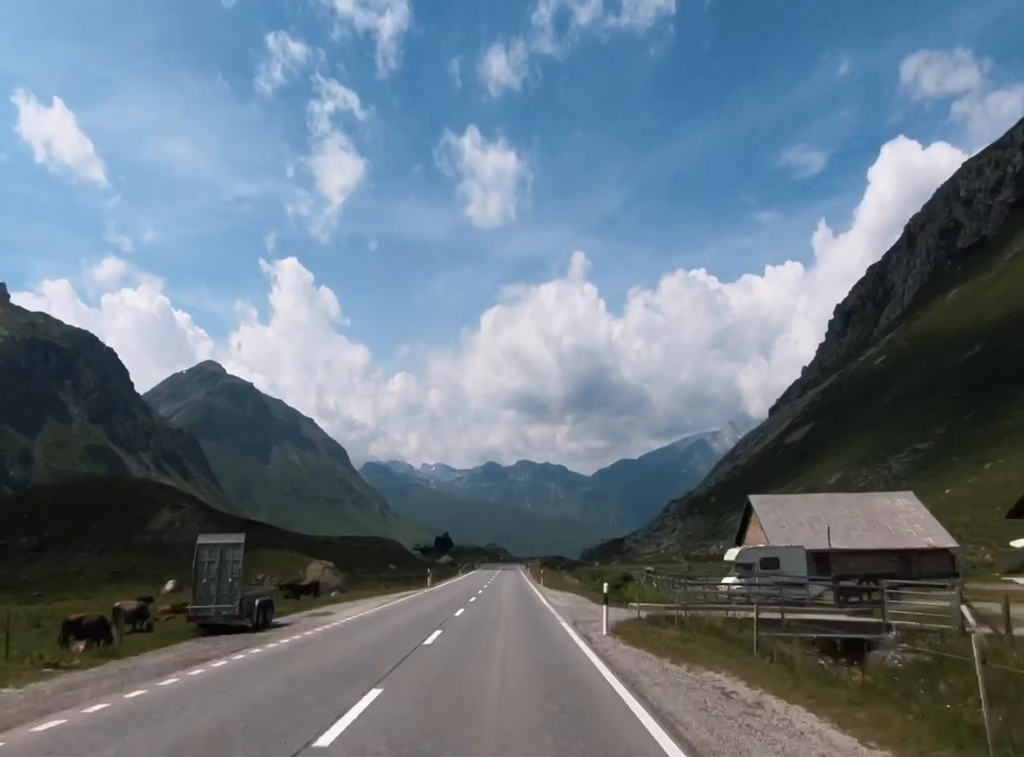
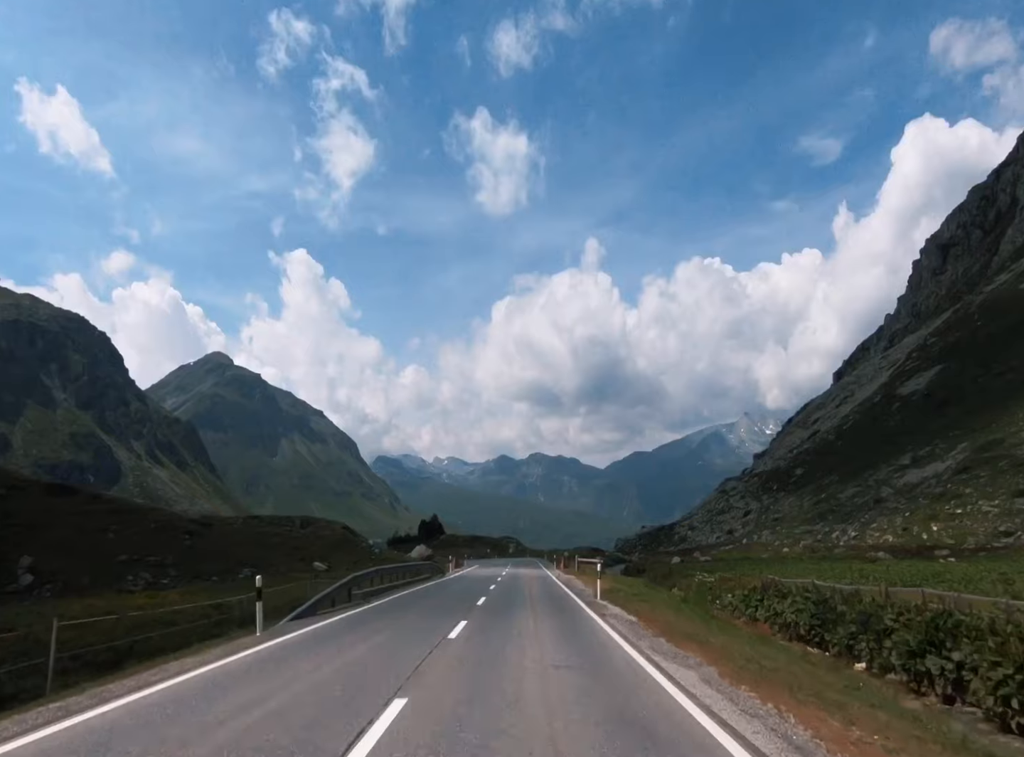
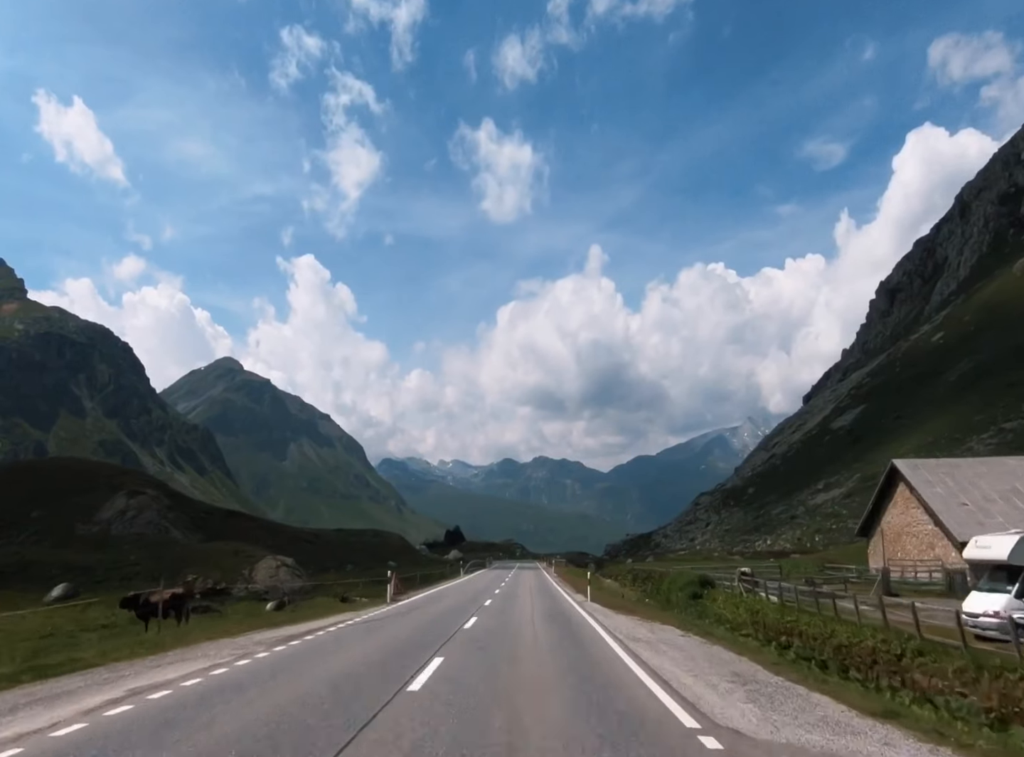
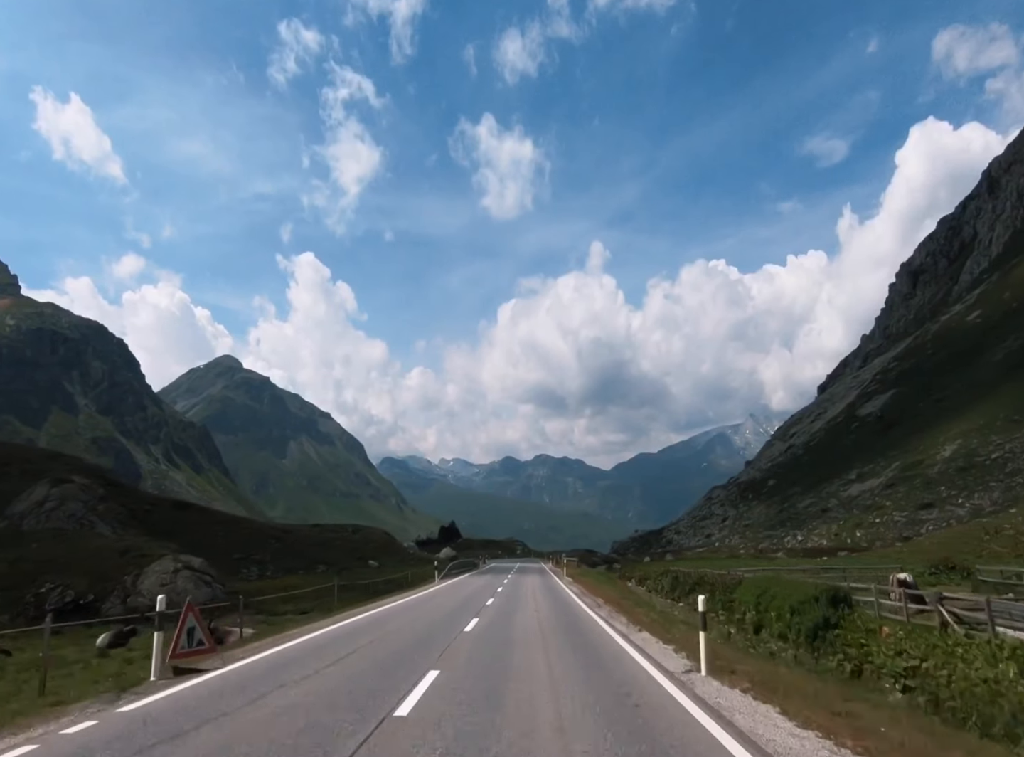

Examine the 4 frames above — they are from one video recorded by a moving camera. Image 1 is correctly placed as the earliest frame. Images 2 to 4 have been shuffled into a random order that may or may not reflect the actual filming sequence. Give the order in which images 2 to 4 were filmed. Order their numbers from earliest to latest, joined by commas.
3, 4, 2
